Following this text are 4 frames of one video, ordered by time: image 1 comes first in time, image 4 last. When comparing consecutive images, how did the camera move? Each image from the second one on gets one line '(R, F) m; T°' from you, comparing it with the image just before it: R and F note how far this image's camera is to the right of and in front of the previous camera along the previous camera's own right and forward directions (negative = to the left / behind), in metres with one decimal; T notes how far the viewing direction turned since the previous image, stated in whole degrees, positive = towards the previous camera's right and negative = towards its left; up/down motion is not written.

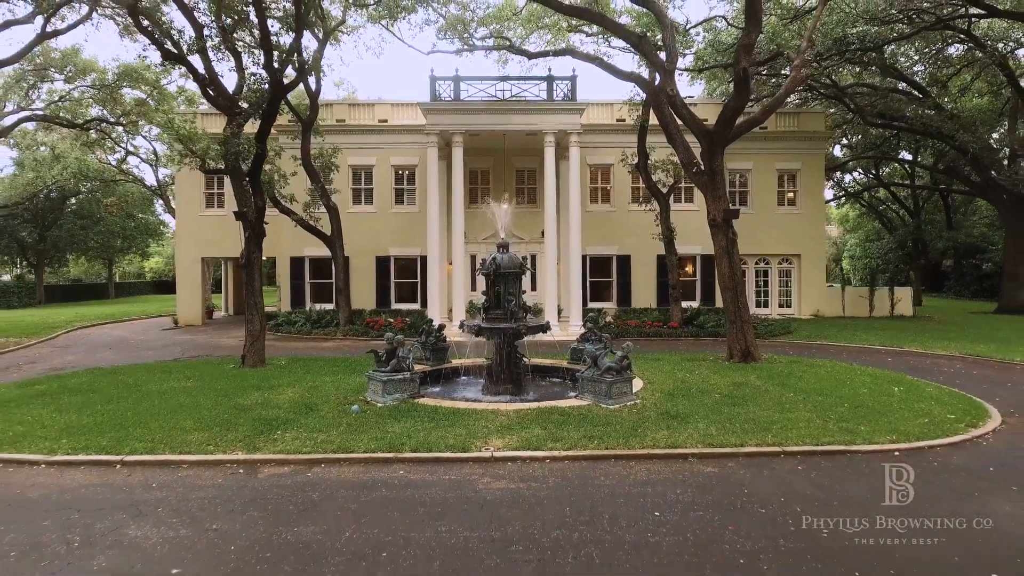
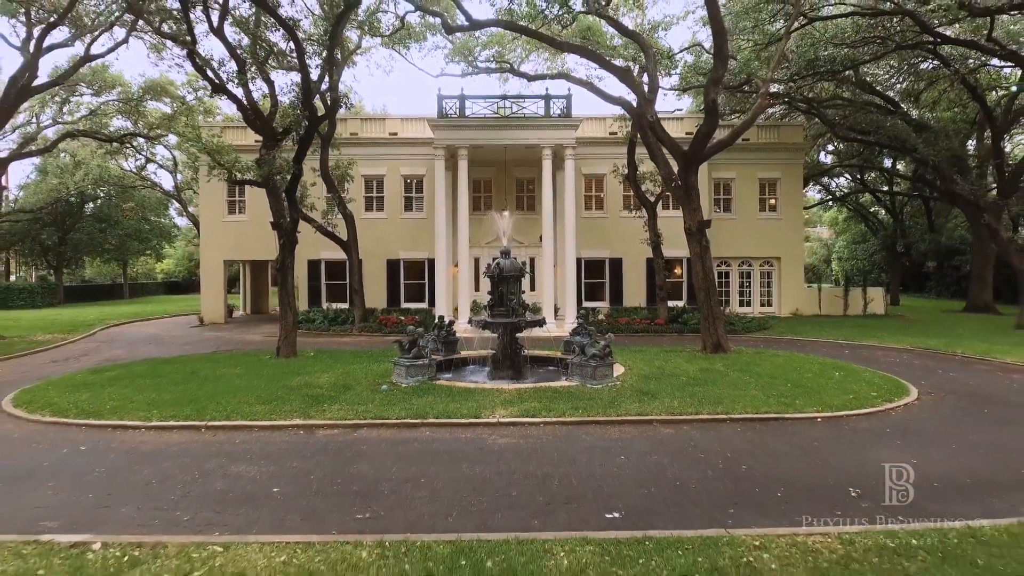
(0.0, -1.5) m; 0°
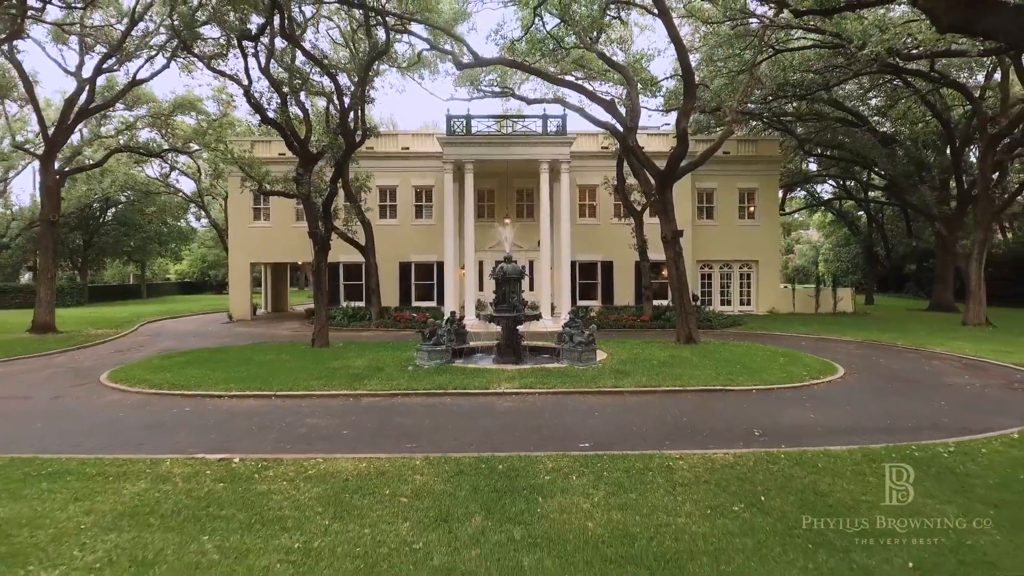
(0.0, -2.0) m; 0°
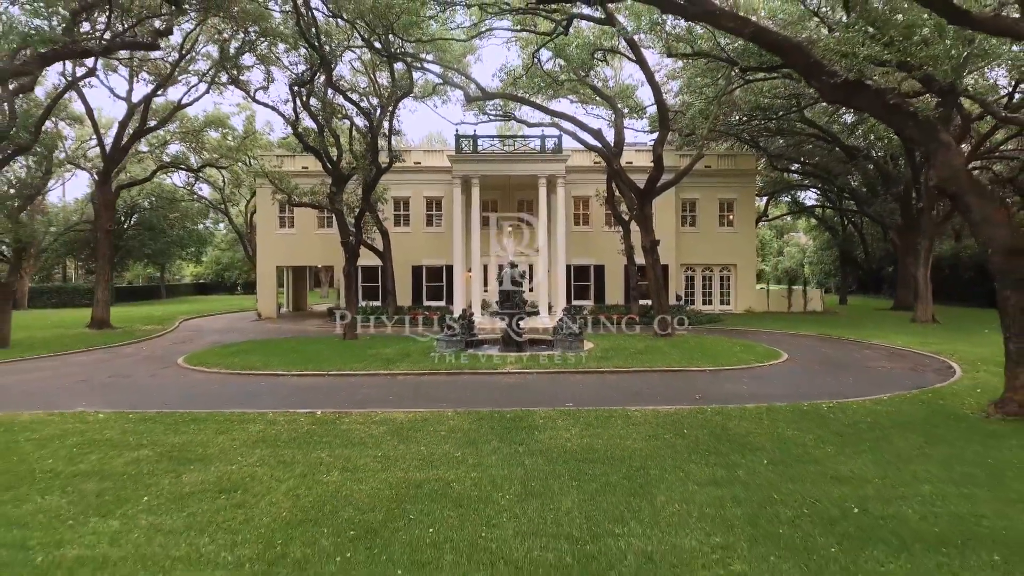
(-0.1, -2.4) m; 0°
